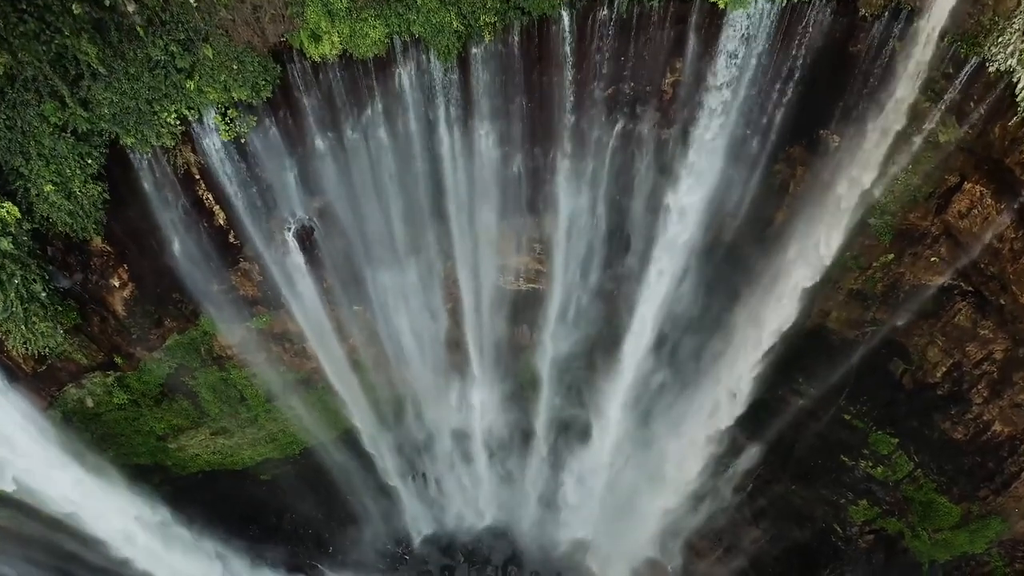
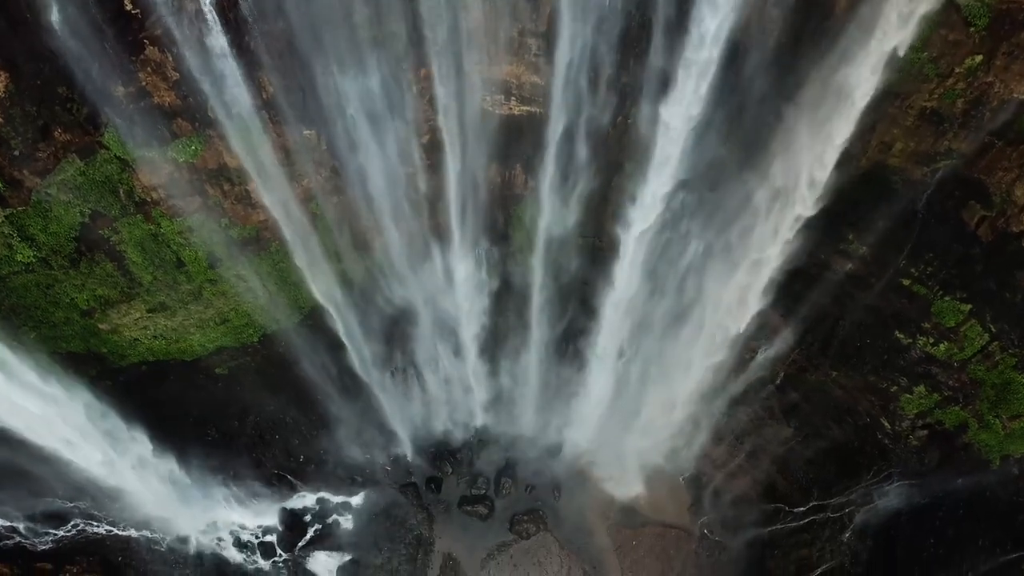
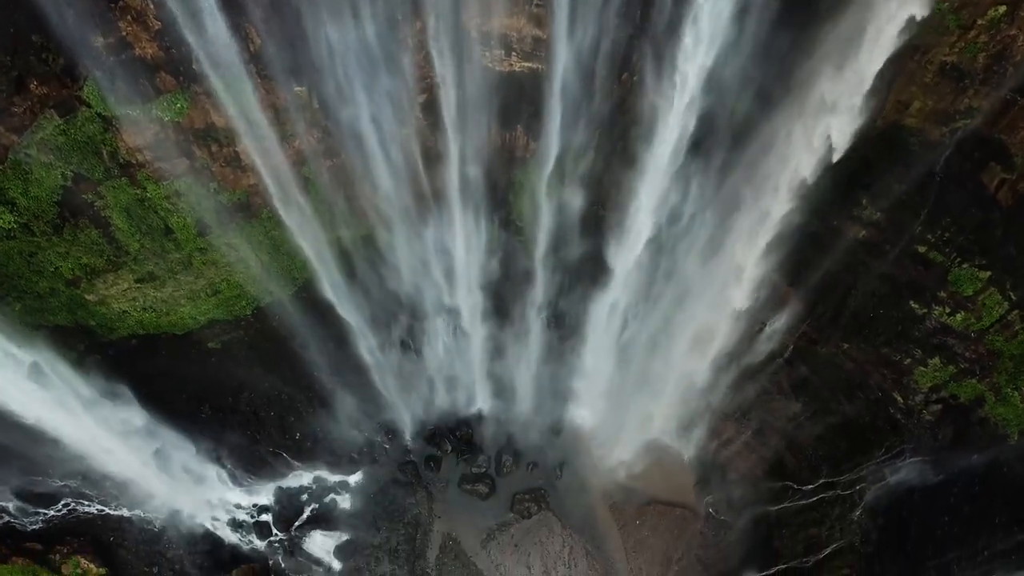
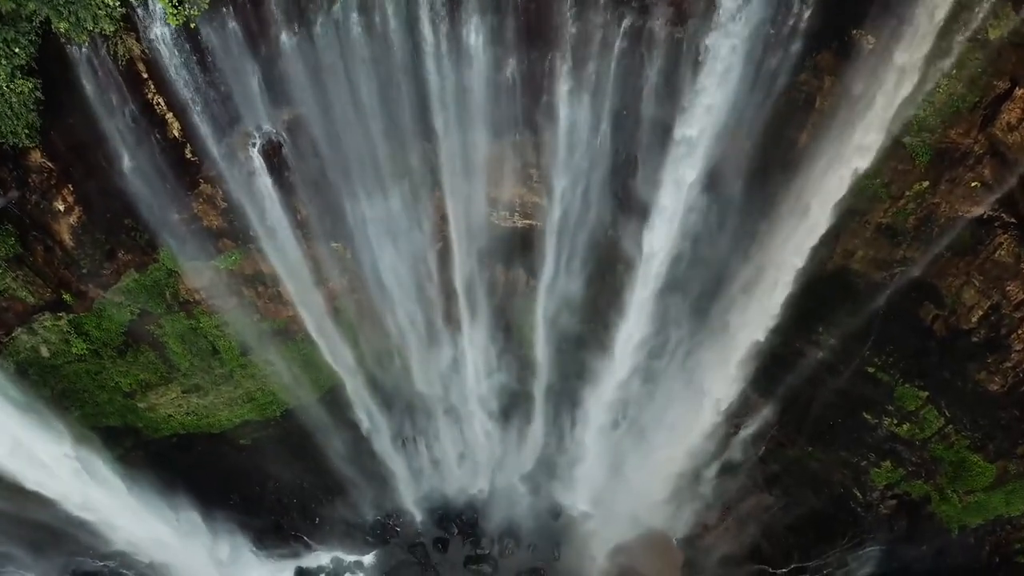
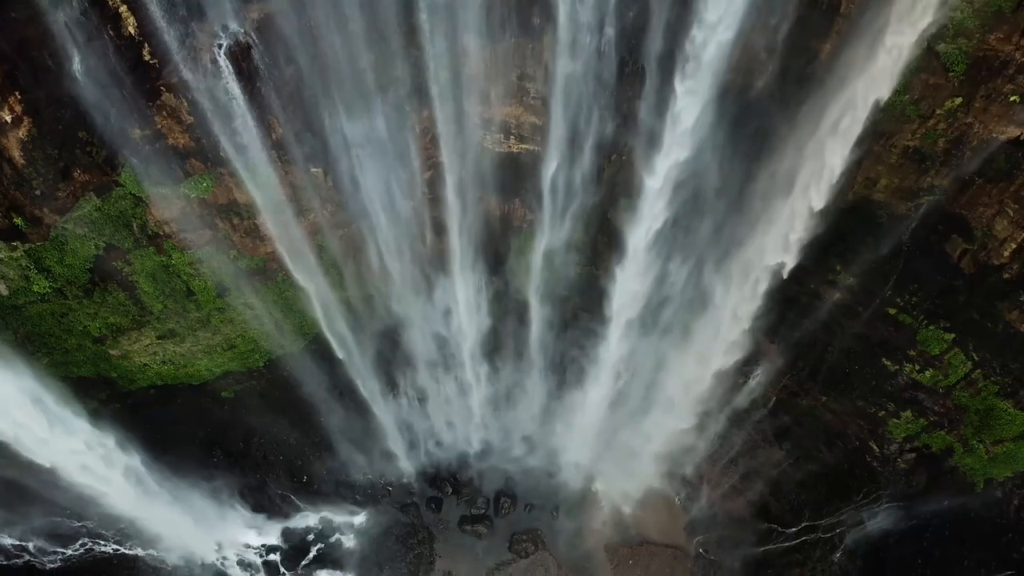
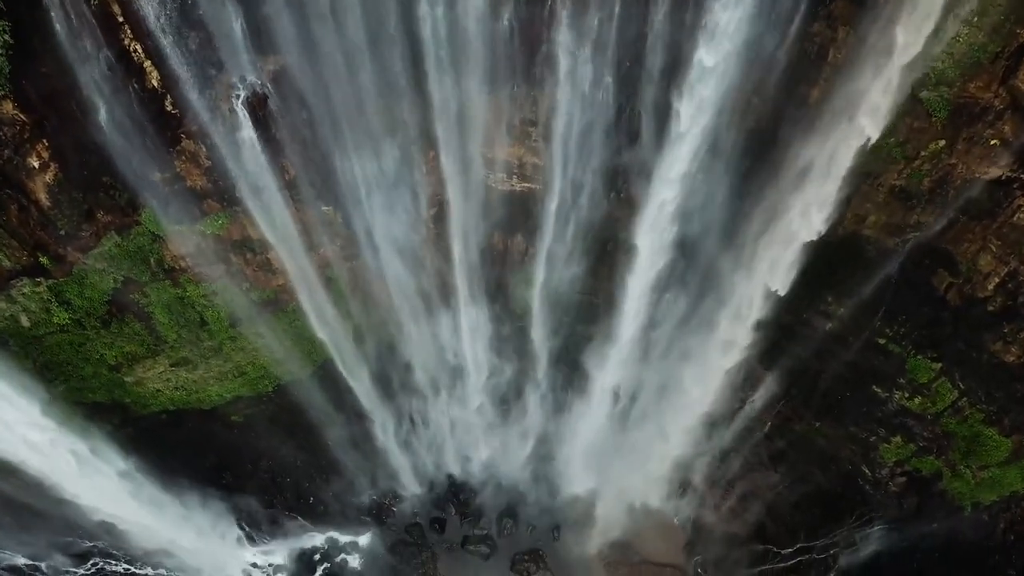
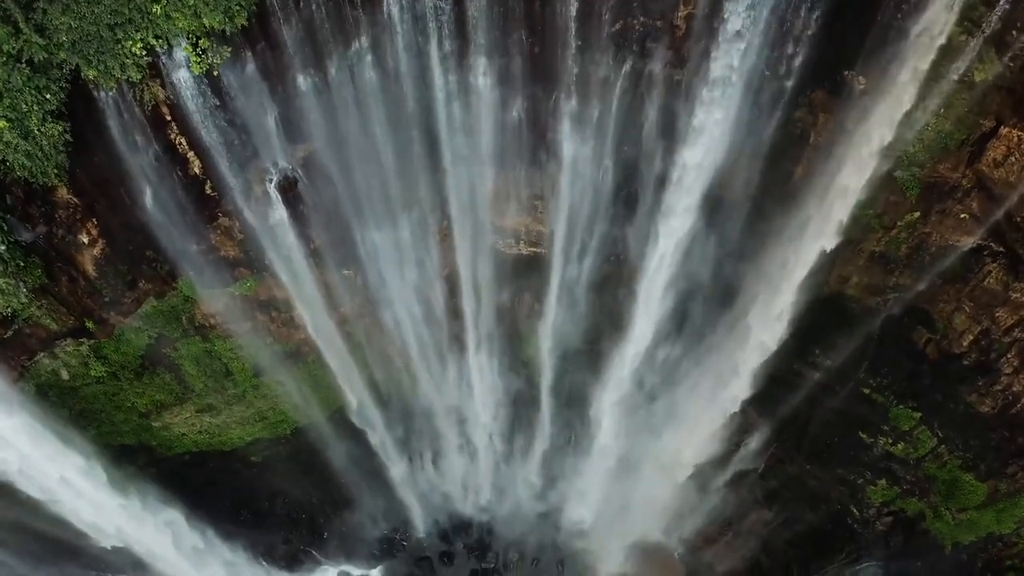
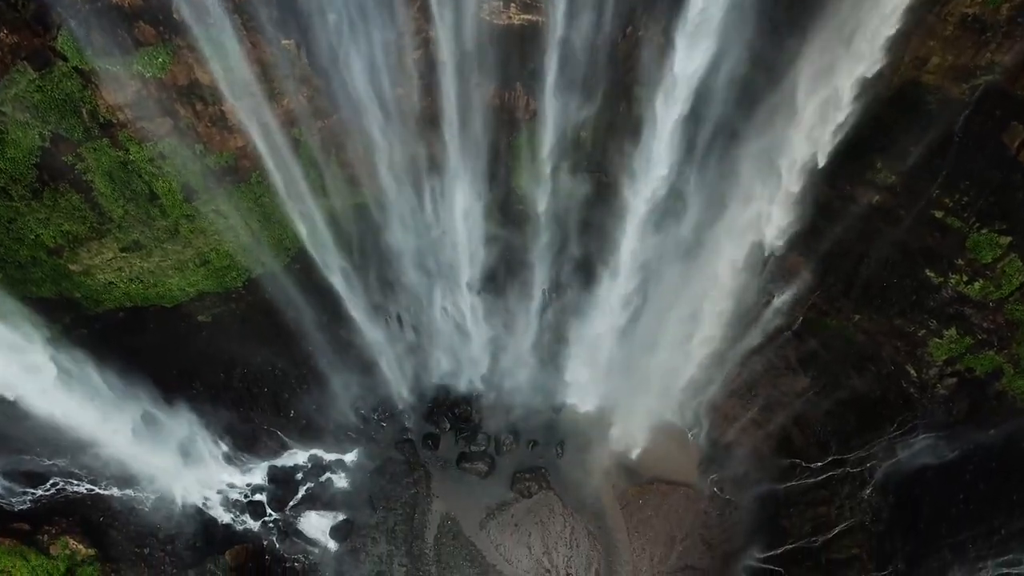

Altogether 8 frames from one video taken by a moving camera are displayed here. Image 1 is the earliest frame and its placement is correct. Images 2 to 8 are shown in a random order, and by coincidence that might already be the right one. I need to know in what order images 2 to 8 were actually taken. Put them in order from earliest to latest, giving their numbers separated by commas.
7, 4, 6, 5, 2, 3, 8
